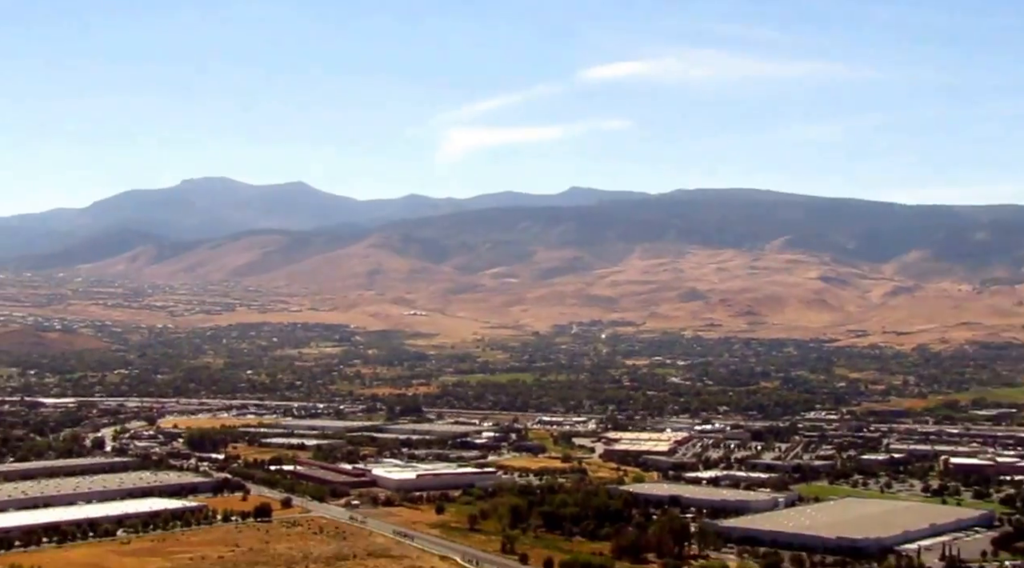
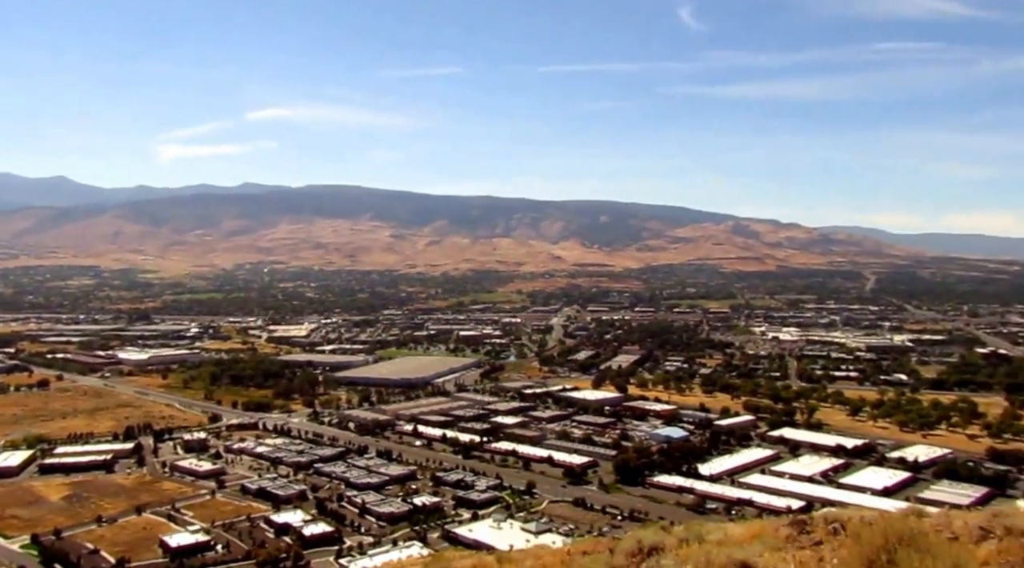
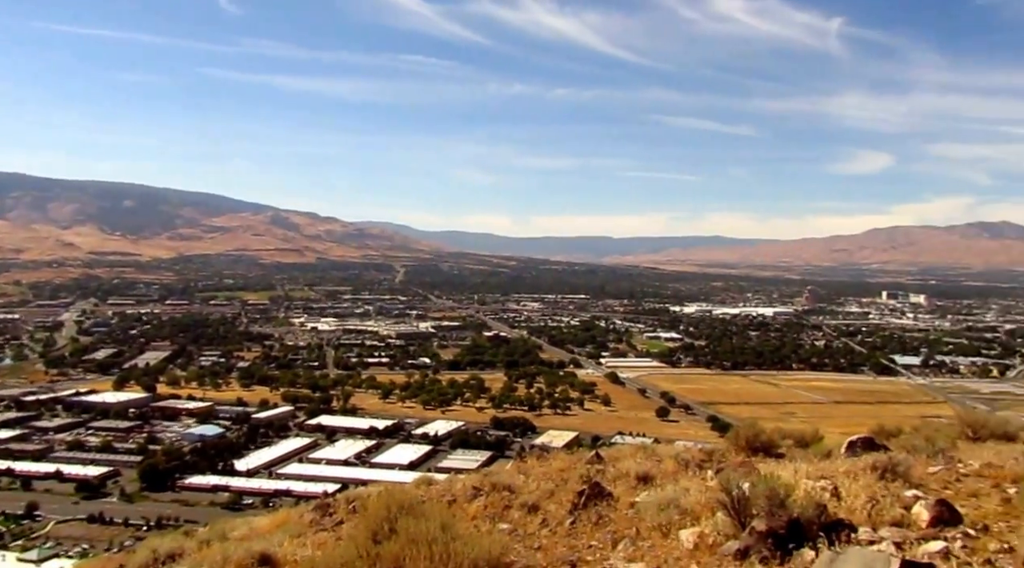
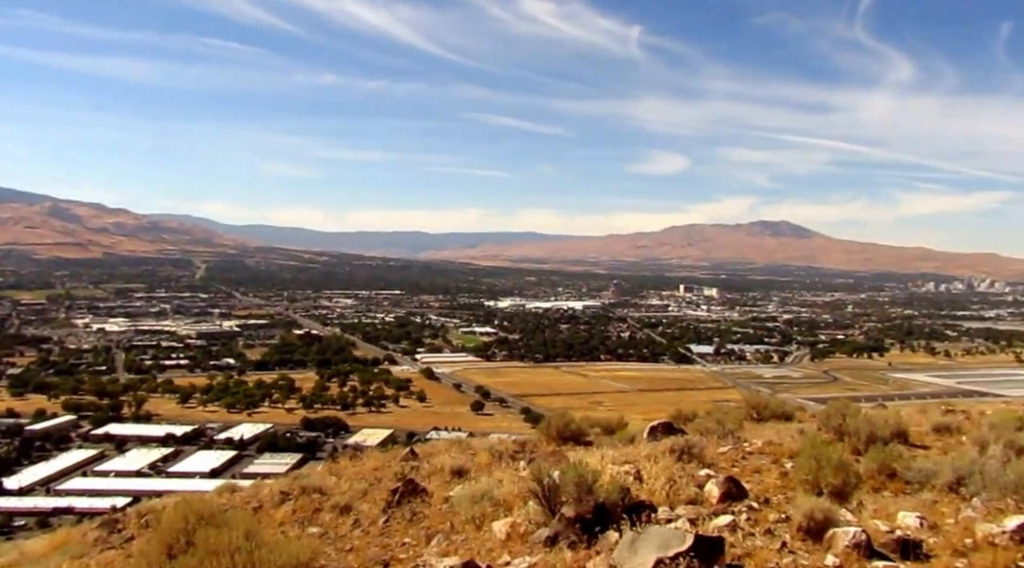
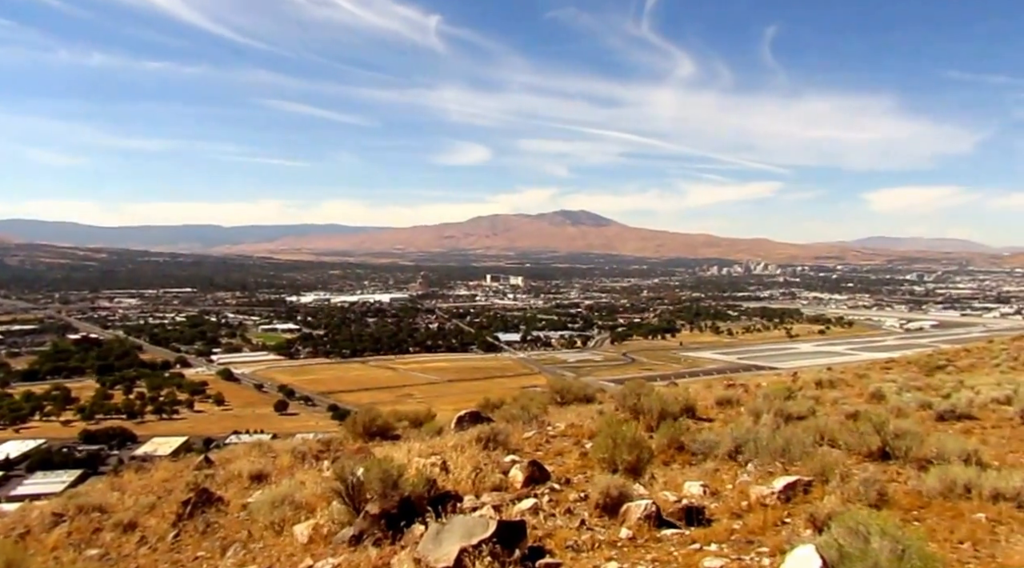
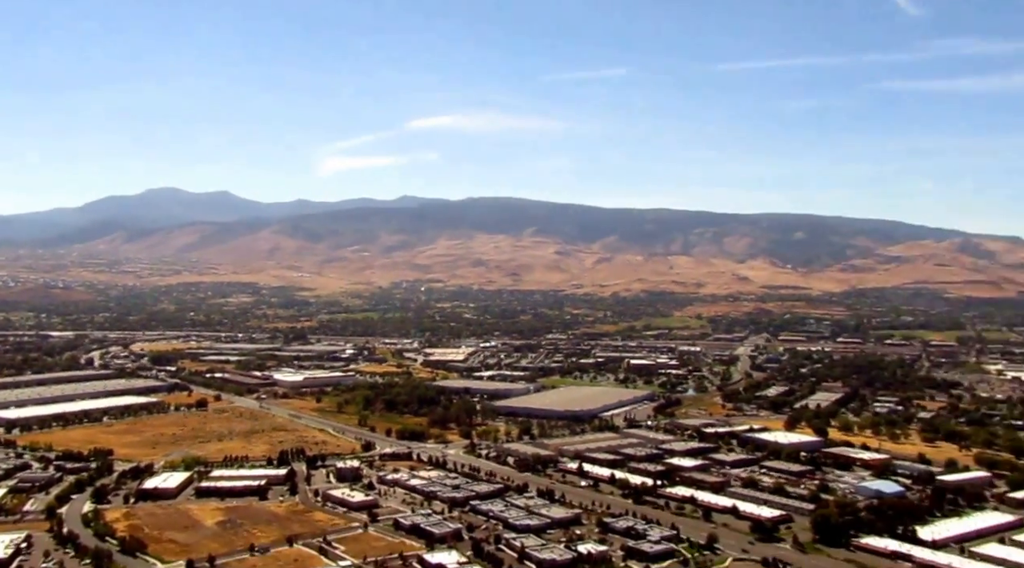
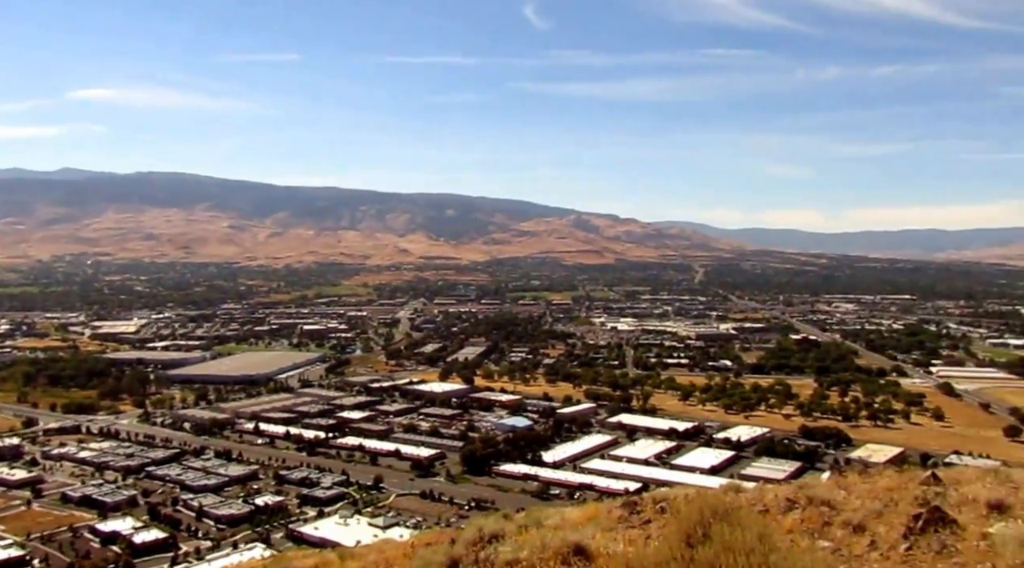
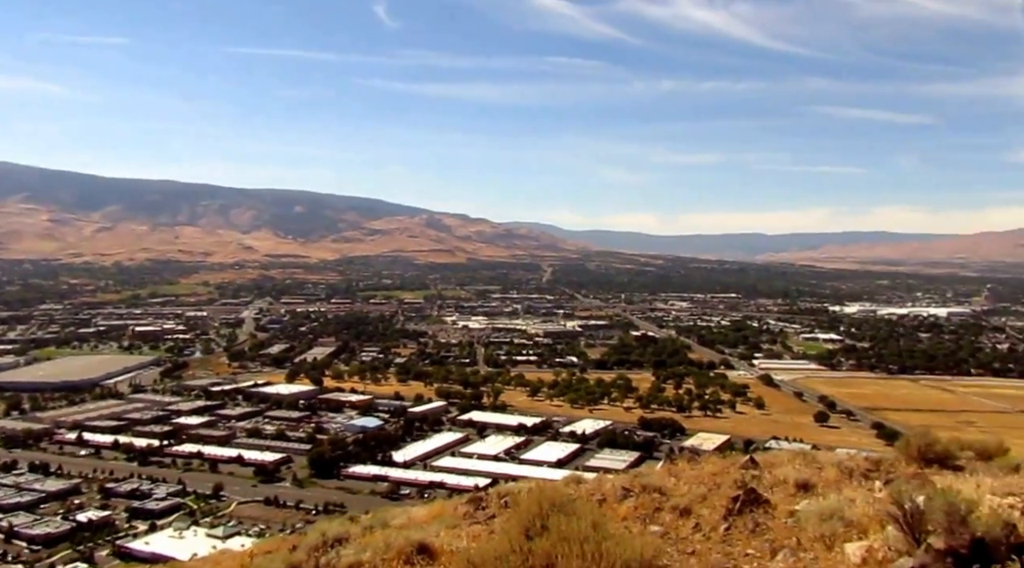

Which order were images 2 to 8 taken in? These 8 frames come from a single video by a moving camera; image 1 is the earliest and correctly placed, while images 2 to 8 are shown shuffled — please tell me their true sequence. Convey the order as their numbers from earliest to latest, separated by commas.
6, 2, 7, 8, 3, 4, 5
